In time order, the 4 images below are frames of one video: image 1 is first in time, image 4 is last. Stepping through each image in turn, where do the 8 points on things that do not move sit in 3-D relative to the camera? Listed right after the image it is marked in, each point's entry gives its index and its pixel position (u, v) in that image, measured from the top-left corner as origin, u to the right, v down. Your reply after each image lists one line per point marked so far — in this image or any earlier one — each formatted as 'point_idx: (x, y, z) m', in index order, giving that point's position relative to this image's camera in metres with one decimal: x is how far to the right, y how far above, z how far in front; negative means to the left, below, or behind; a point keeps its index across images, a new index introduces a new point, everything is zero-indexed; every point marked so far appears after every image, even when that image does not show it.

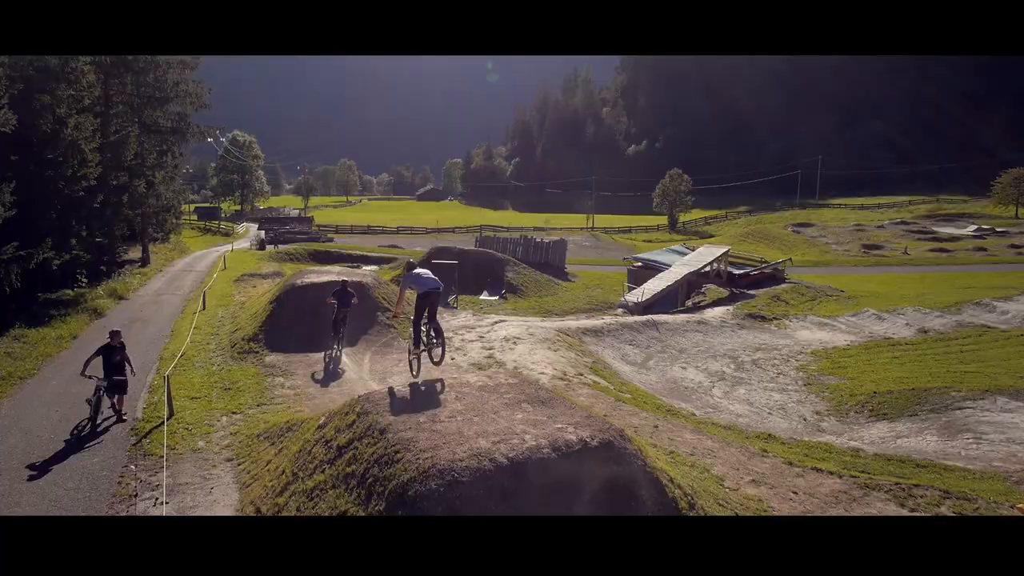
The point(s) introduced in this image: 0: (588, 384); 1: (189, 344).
0: (+1.5, -1.9, +14.5) m
1: (-7.7, -1.4, +17.6) m
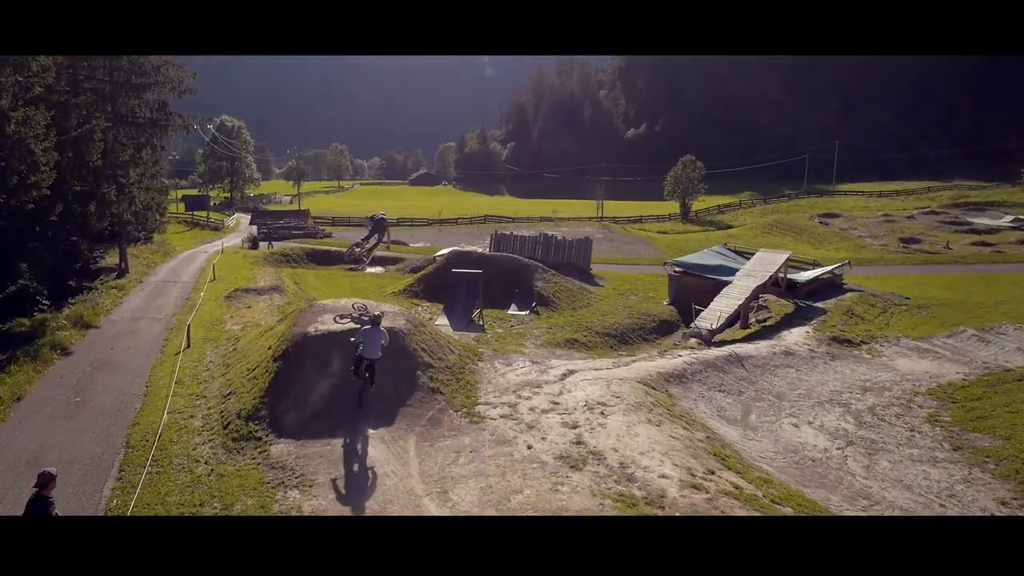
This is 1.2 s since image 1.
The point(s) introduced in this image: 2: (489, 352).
0: (+3.1, -2.9, +10.2) m
1: (-6.1, -2.3, +13.2) m
2: (-0.5, -1.4, +16.3) m
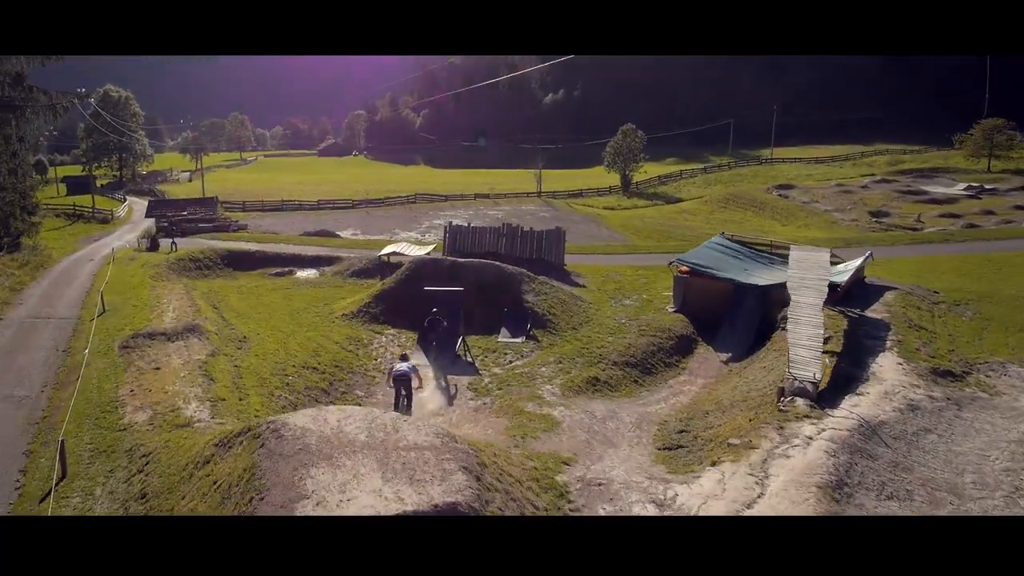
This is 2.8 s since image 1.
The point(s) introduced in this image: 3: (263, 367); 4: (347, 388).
0: (+5.2, -4.3, +4.5) m
1: (-4.3, -3.9, +6.4) m
2: (+0.9, -2.7, +10.1) m
3: (-6.4, -2.0, +19.0) m
4: (-4.4, -2.6, +19.6) m
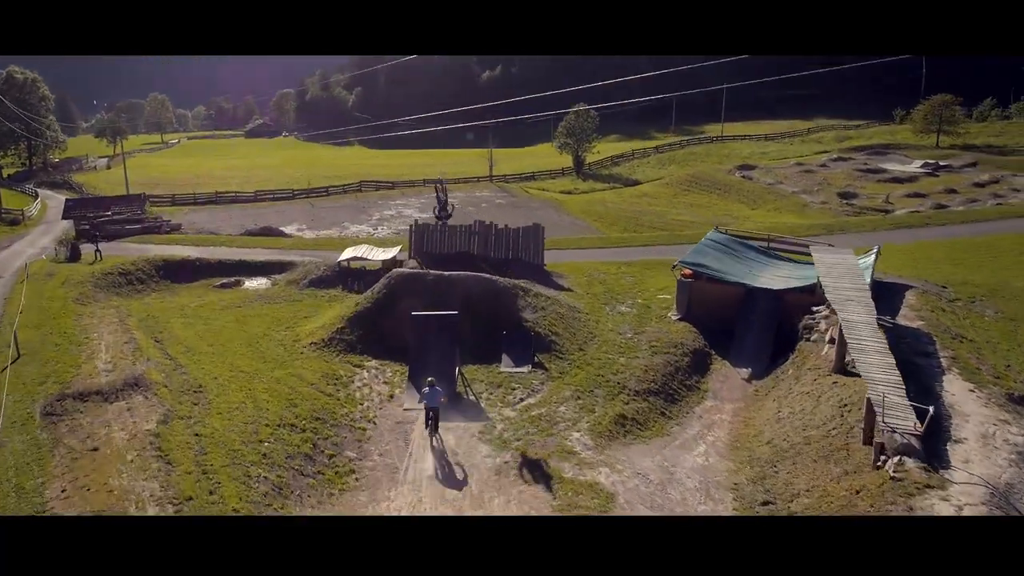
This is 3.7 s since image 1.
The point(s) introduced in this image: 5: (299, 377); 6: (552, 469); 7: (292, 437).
0: (+7.0, -5.3, +1.9) m
1: (-2.6, -5.2, +3.0) m
2: (+2.2, -3.7, +7.1) m
3: (-5.8, -3.0, +15.3) m
4: (-3.8, -3.5, +16.1) m
5: (-5.6, -2.3, +19.5) m
6: (+0.8, -3.6, +14.9) m
7: (-4.7, -3.2, +15.9) m
